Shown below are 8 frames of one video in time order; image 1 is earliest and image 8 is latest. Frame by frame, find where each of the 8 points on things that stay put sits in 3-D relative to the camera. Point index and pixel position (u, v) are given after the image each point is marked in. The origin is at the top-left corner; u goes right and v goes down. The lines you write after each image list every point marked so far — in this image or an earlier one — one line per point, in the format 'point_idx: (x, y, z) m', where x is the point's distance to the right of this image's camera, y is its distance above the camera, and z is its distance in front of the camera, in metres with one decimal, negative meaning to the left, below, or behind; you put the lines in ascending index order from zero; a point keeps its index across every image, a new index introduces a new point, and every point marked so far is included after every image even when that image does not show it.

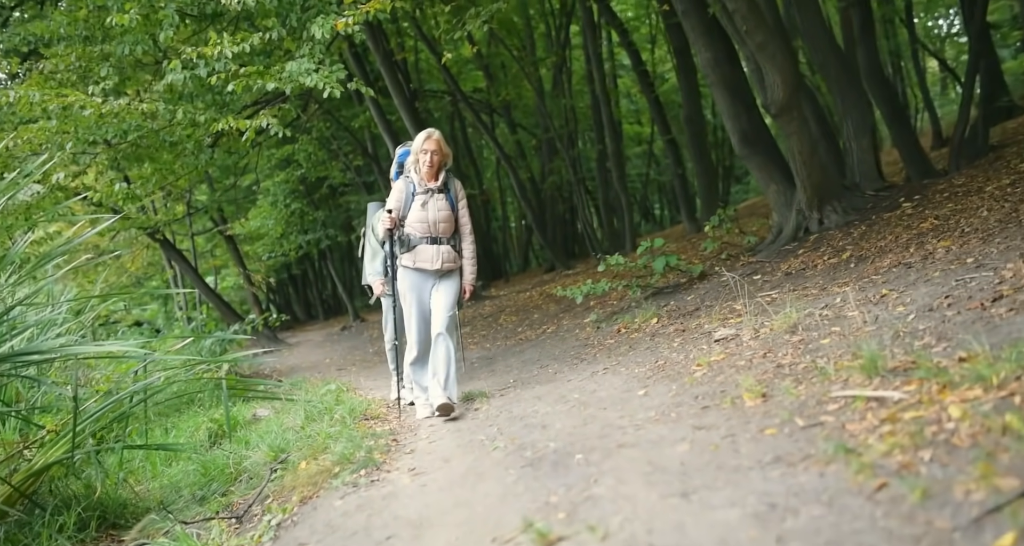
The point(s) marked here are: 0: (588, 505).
0: (+0.2, -0.8, +3.1) m
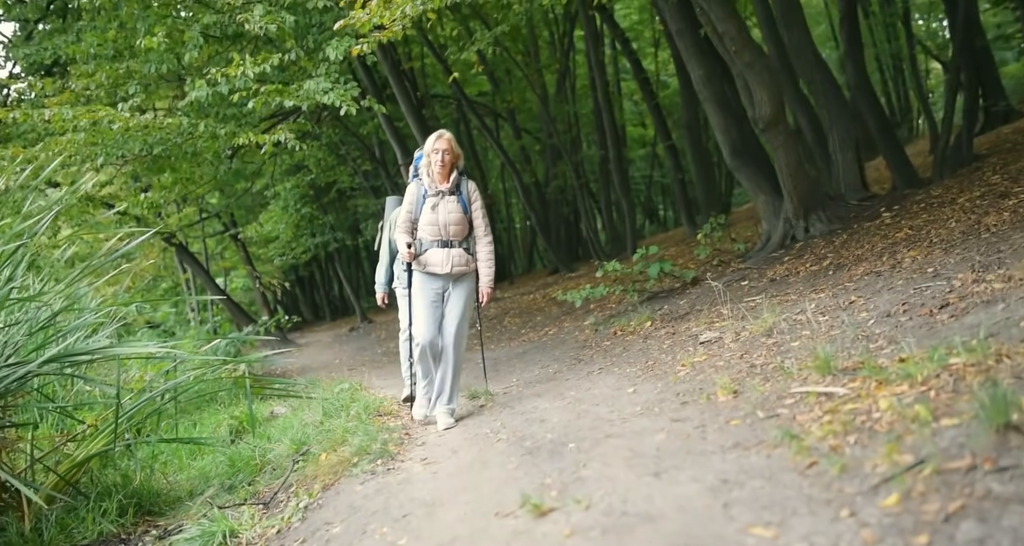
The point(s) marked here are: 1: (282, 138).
0: (+0.2, -0.8, +3.7) m
1: (-2.5, +1.5, +10.8) m
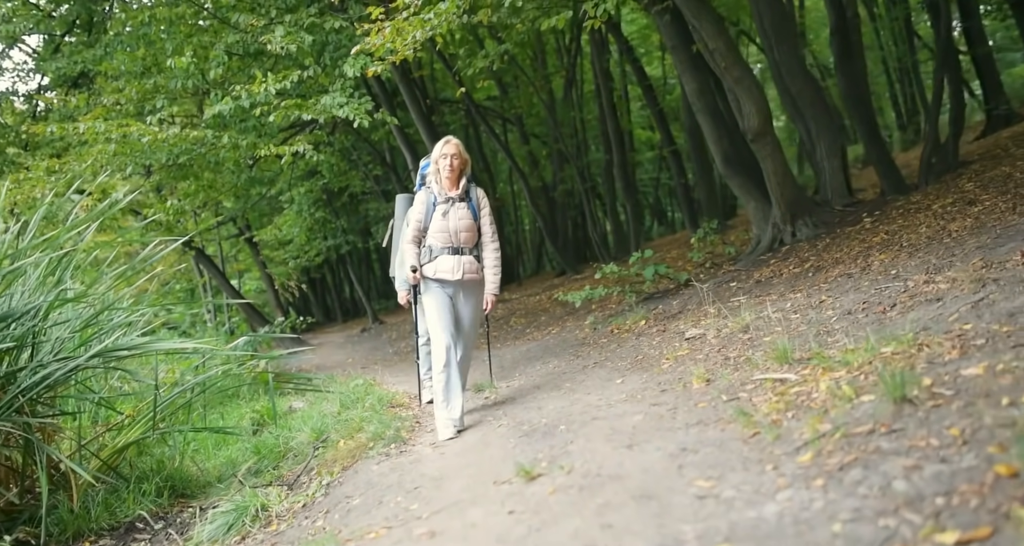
0: (+0.2, -0.8, +4.3) m
1: (-2.5, +1.4, +11.4) m
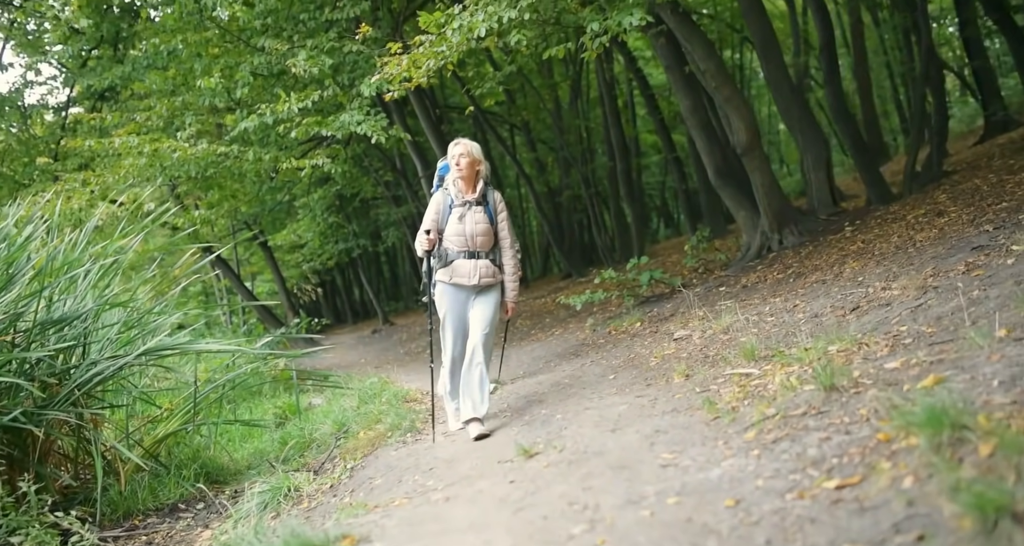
0: (+0.2, -0.9, +5.0) m
1: (-2.4, +1.4, +12.2) m
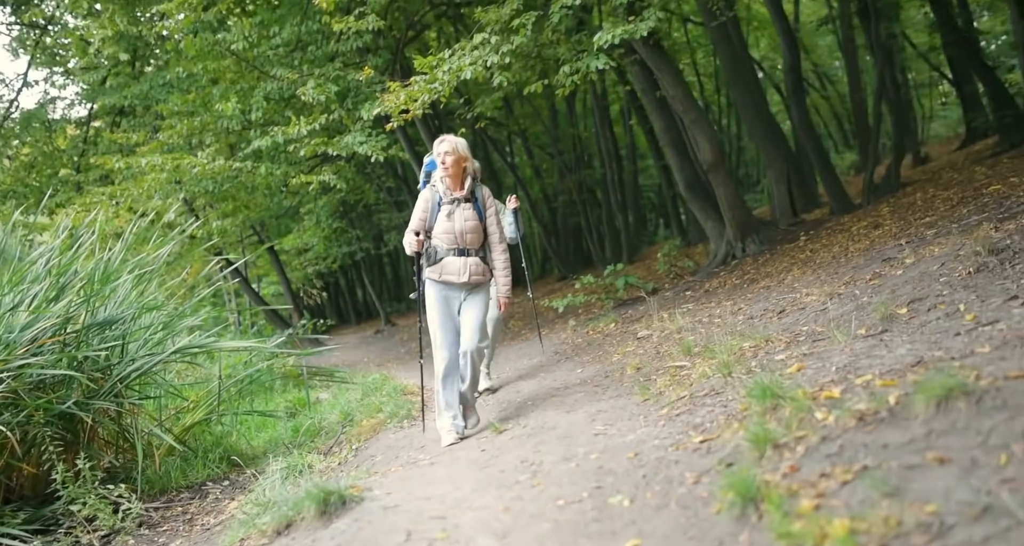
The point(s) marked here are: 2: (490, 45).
0: (+0.1, -0.9, +6.2) m
1: (-2.5, +1.3, +13.3) m
2: (-0.2, +2.1, +8.9) m
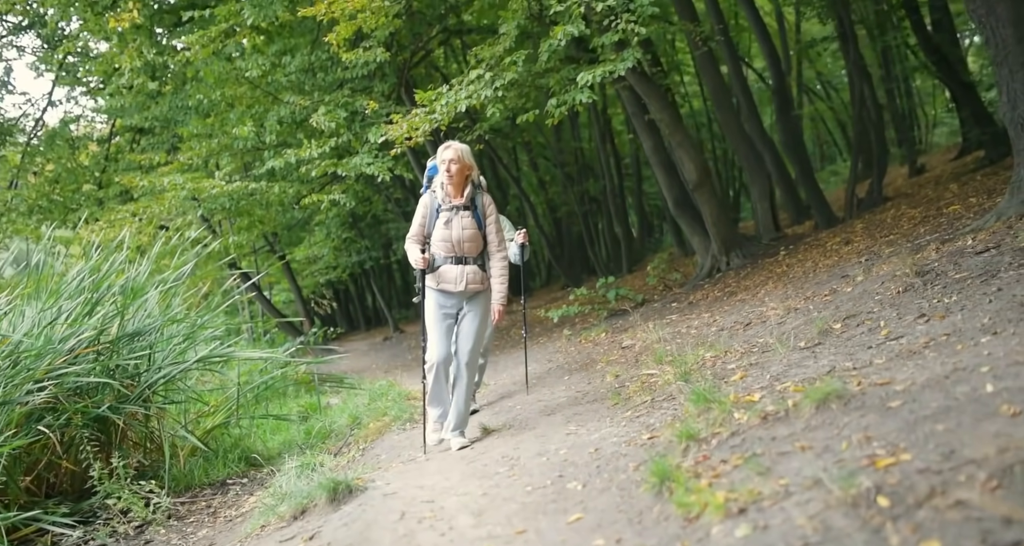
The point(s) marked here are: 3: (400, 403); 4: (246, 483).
0: (0.0, -1.1, +7.0) m
1: (-2.6, +1.1, +14.2) m
2: (-0.3, +1.9, +9.7) m
3: (-1.2, -1.4, +10.4) m
4: (-2.3, -1.9, +8.6) m
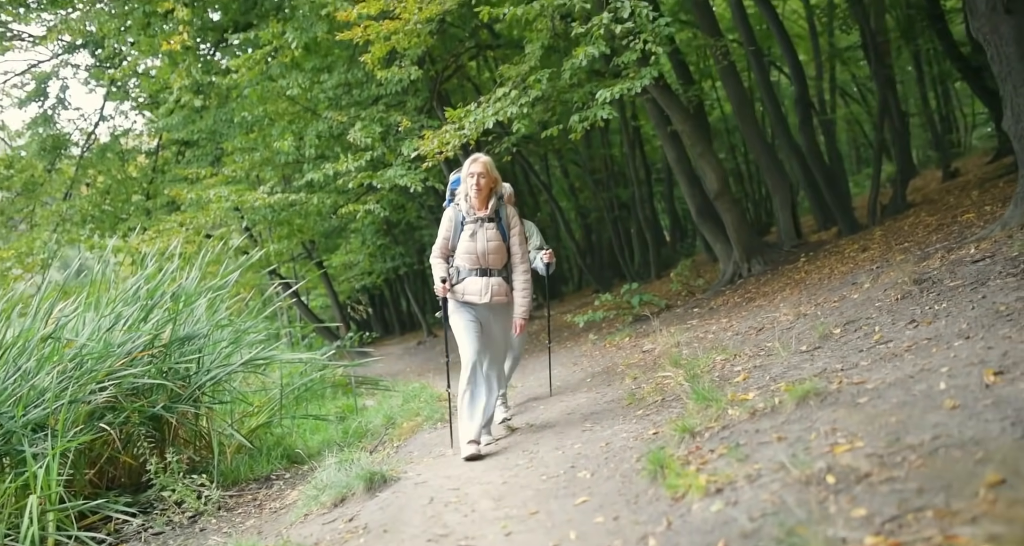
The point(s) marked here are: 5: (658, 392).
0: (+0.2, -1.1, +7.5) m
1: (-2.1, +1.0, +14.8) m
2: (0.0, +1.8, +10.2) m
3: (-0.9, -1.5, +10.9) m
4: (-2.1, -1.9, +9.1) m
5: (+1.1, -0.8, +6.9) m
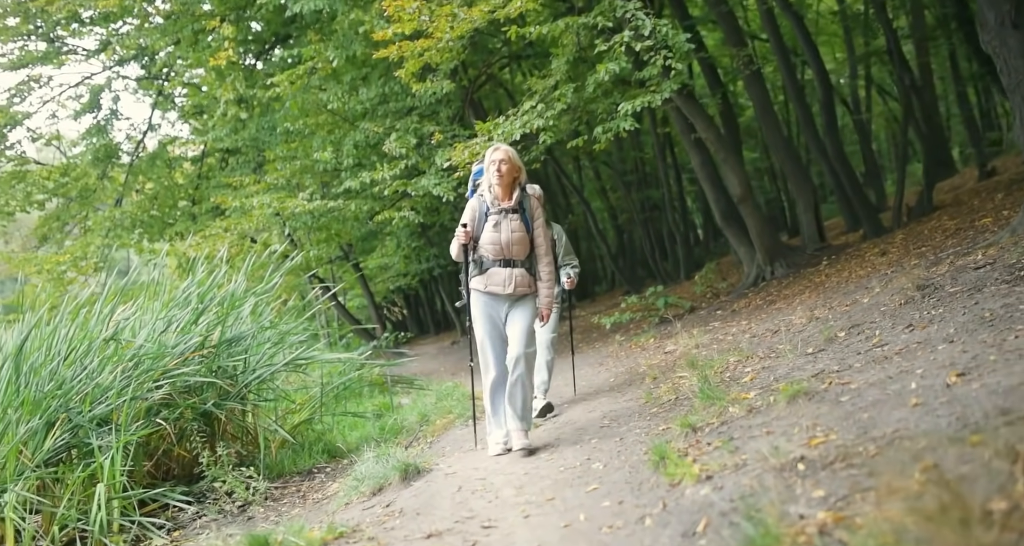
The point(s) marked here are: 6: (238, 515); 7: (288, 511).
0: (+0.4, -1.2, +8.0) m
1: (-1.7, +1.0, +15.3) m
2: (+0.3, +1.8, +10.6) m
3: (-0.6, -1.5, +11.4) m
4: (-1.8, -2.0, +9.7) m
5: (+1.2, -0.9, +7.3) m
6: (-2.3, -2.0, +8.1) m
7: (-1.8, -2.0, +8.0) m
